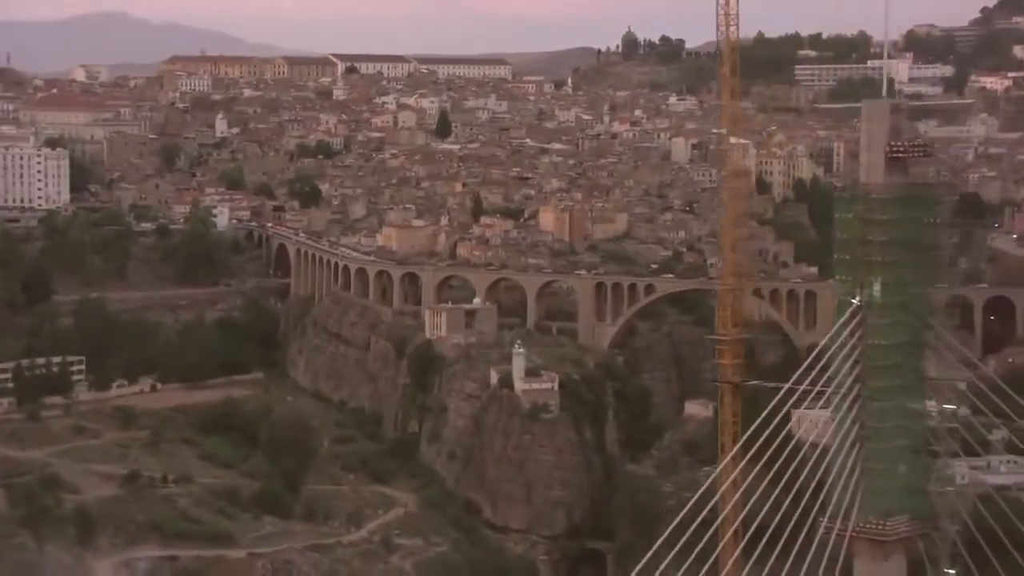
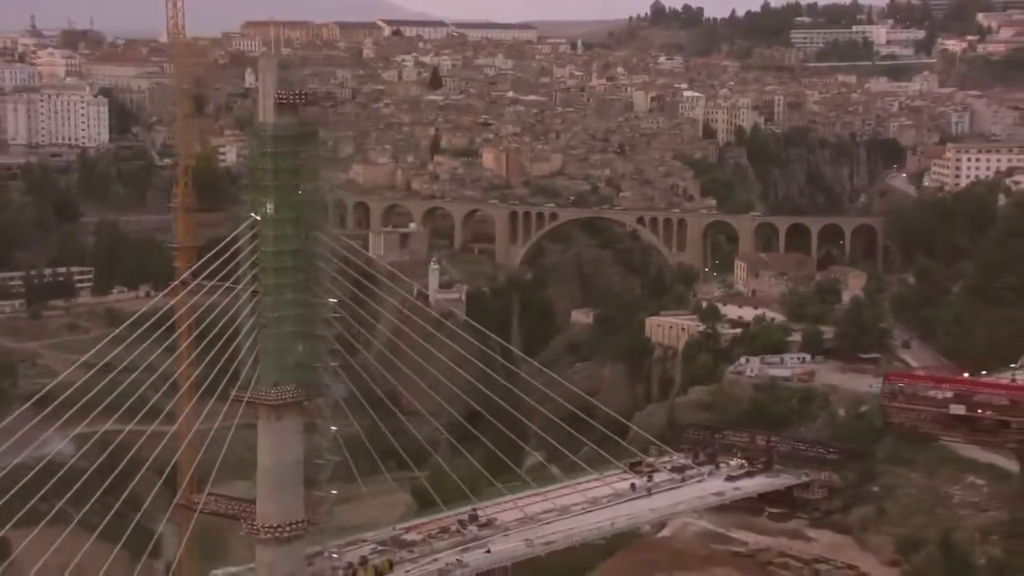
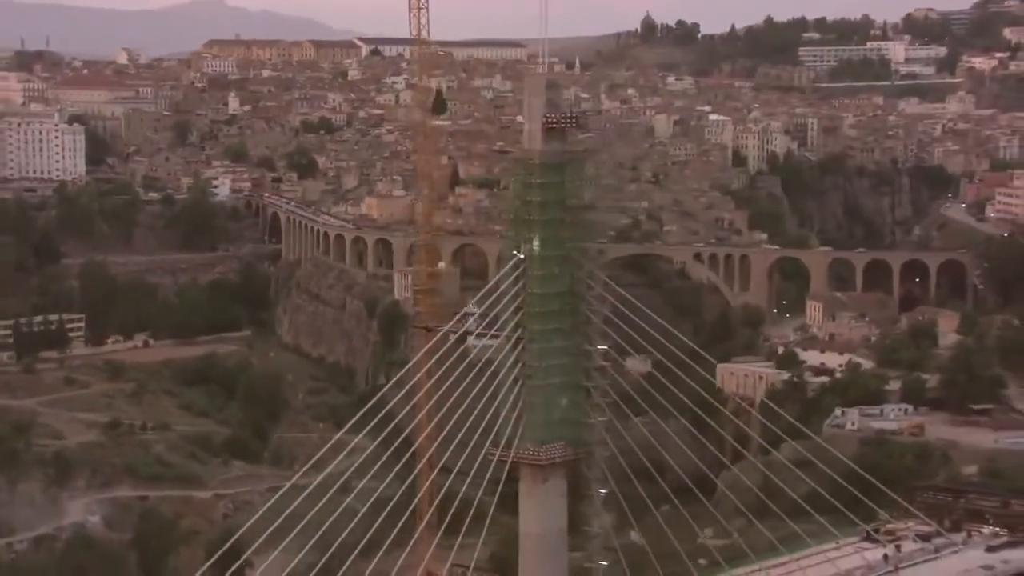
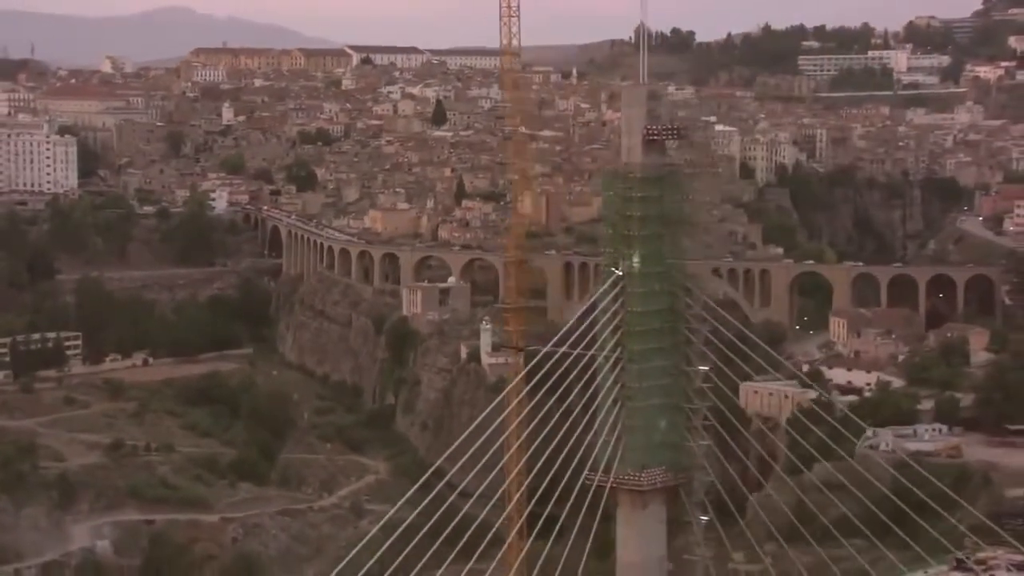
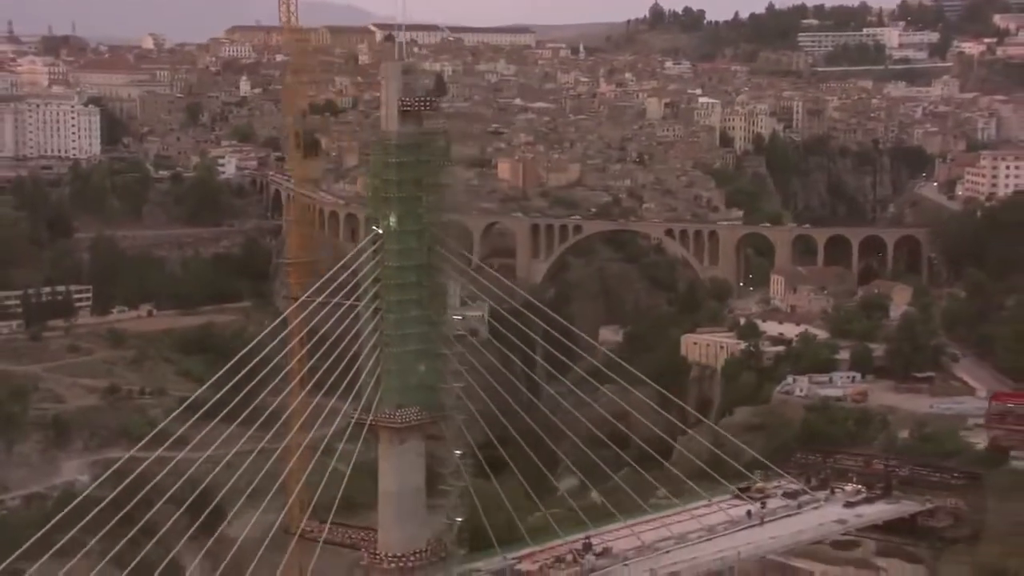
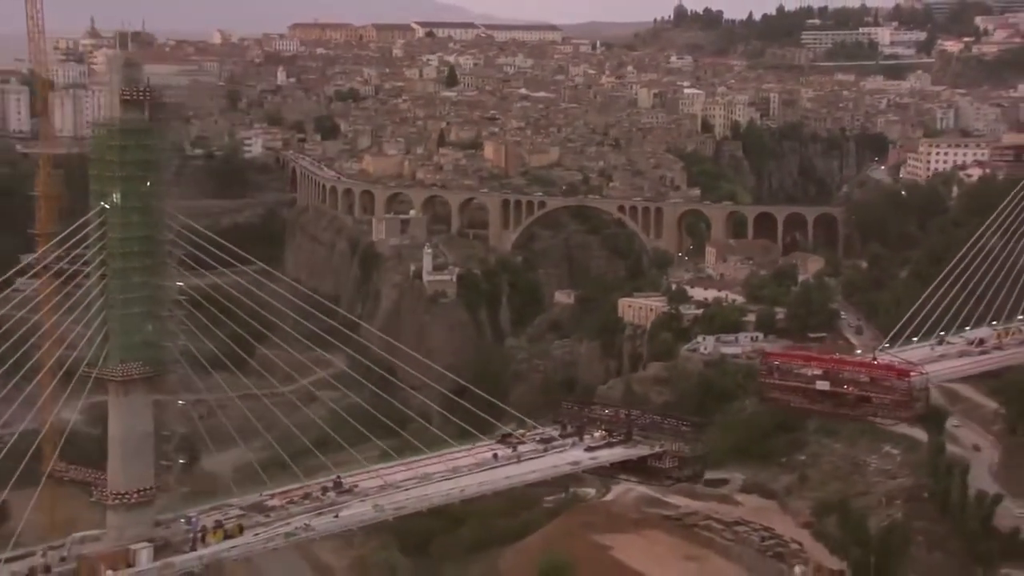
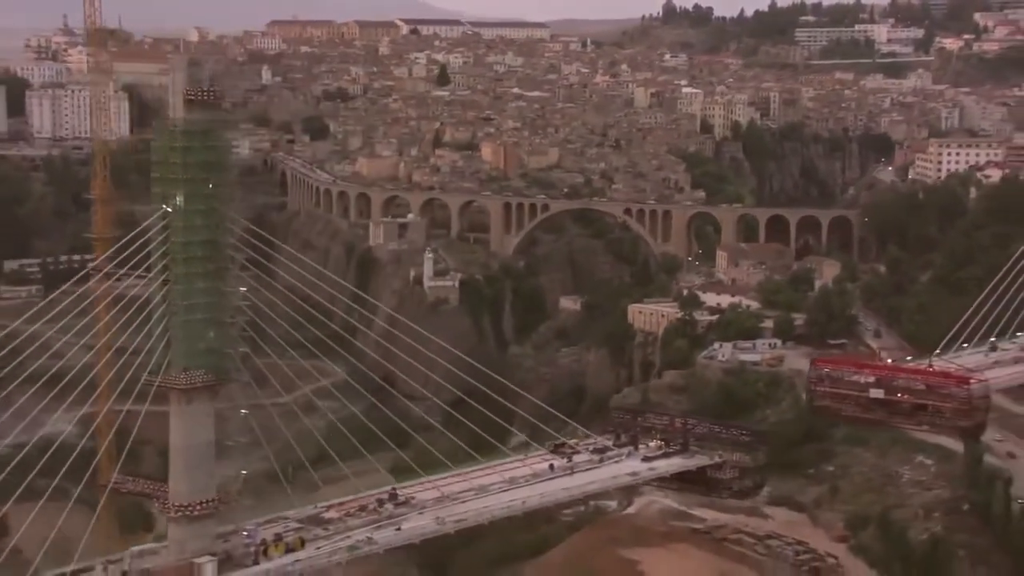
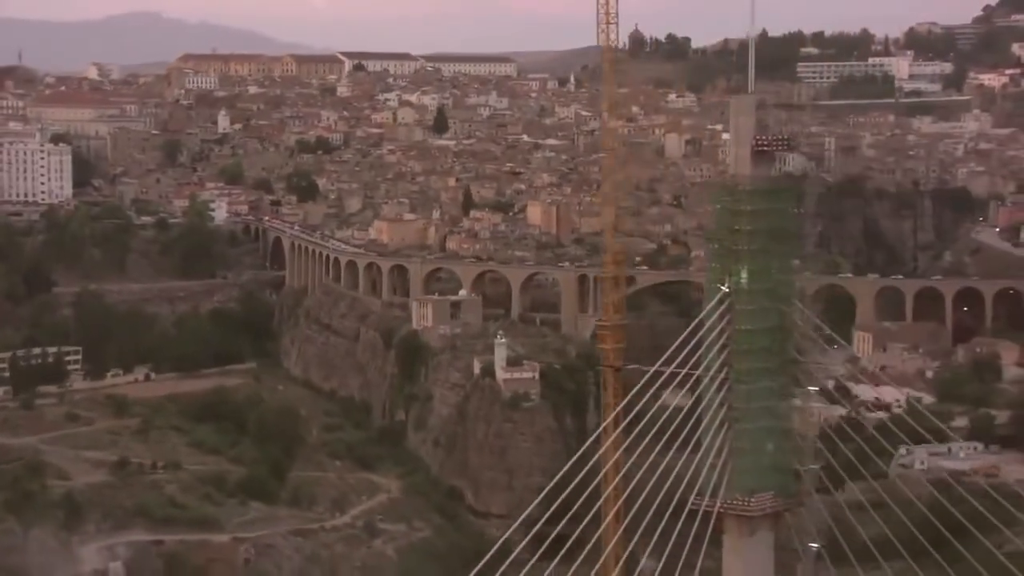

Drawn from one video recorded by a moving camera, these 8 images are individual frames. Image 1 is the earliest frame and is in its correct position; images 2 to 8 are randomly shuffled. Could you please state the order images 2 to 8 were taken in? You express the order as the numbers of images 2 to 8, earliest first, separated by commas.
8, 4, 3, 5, 2, 7, 6
